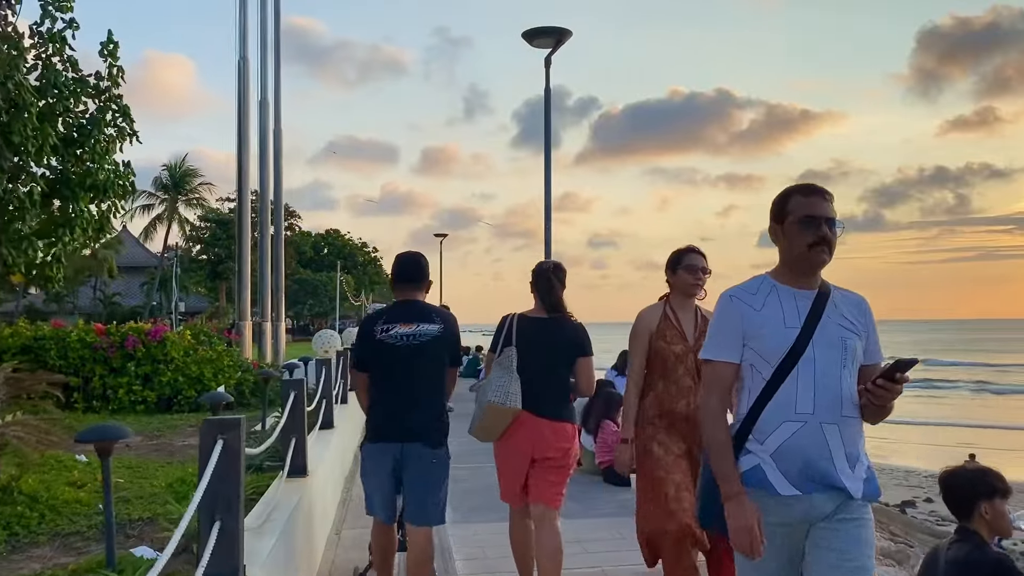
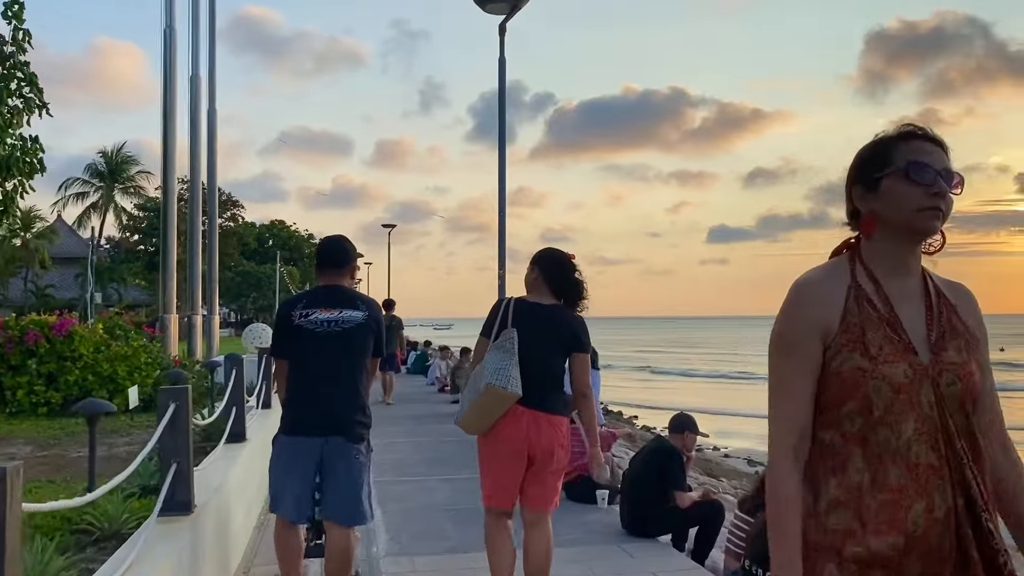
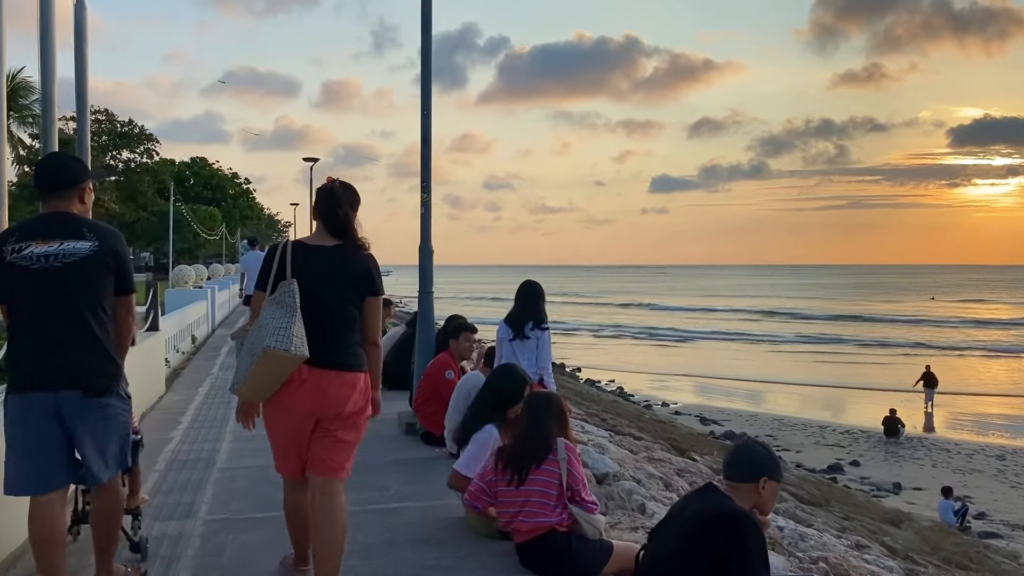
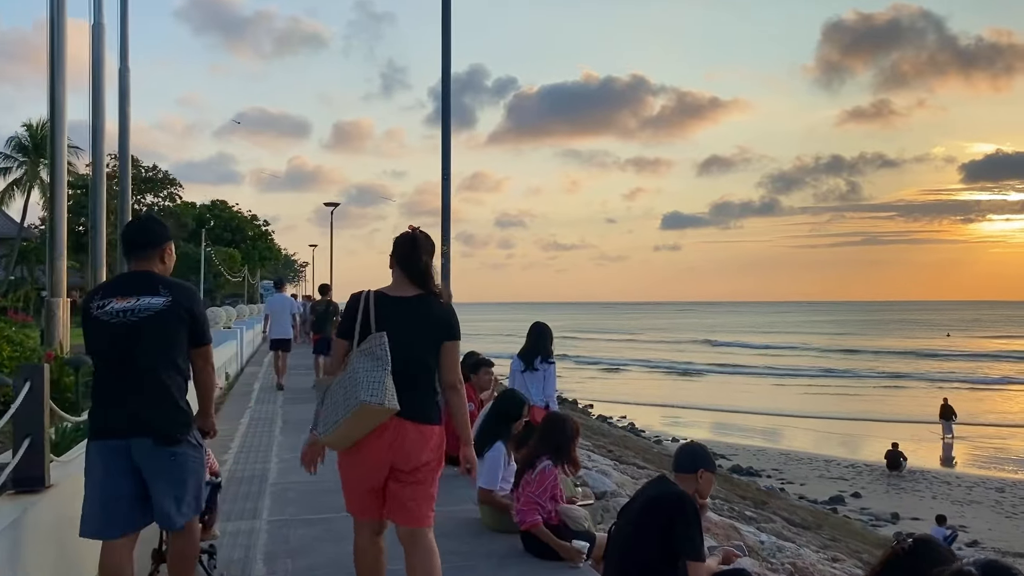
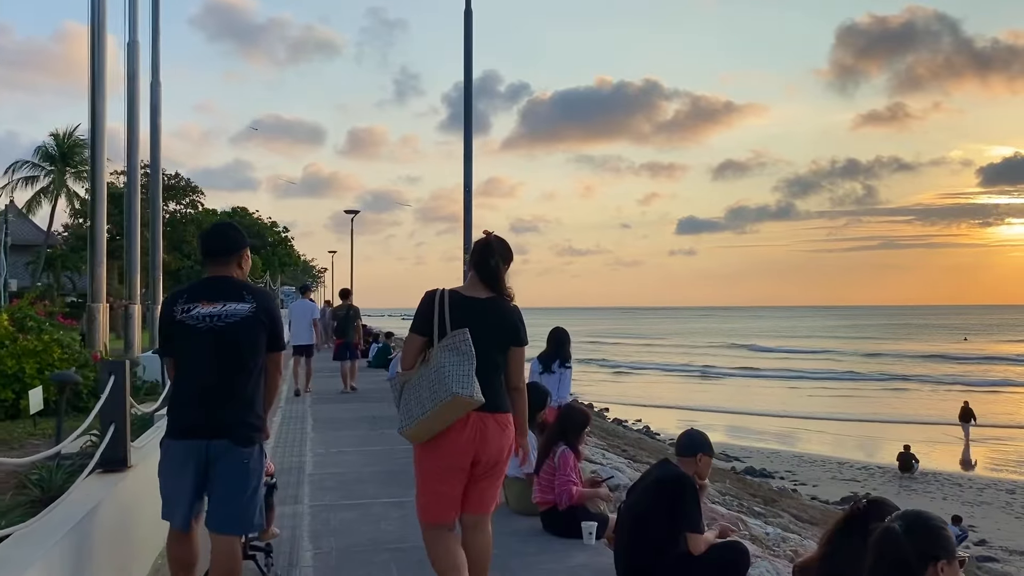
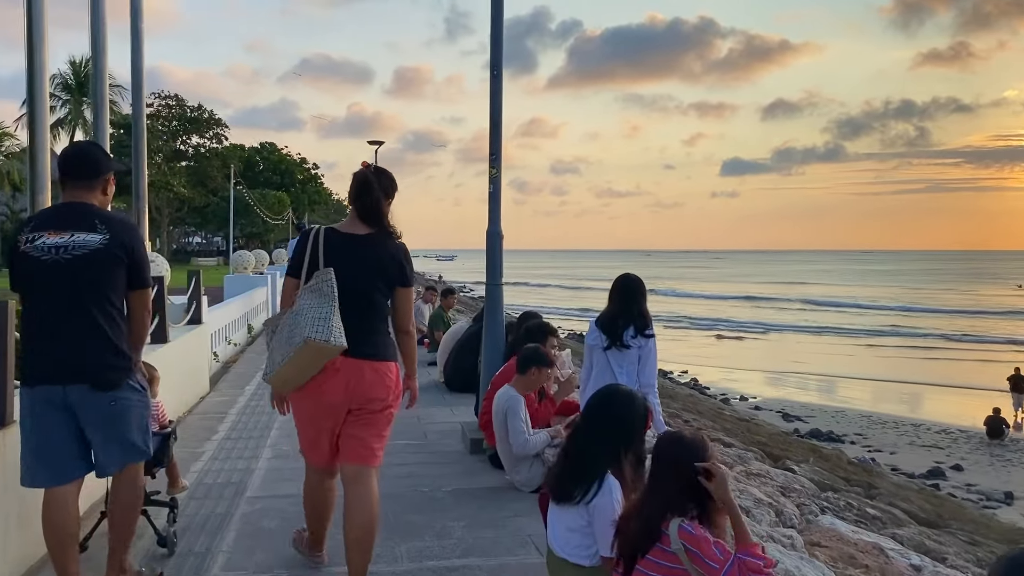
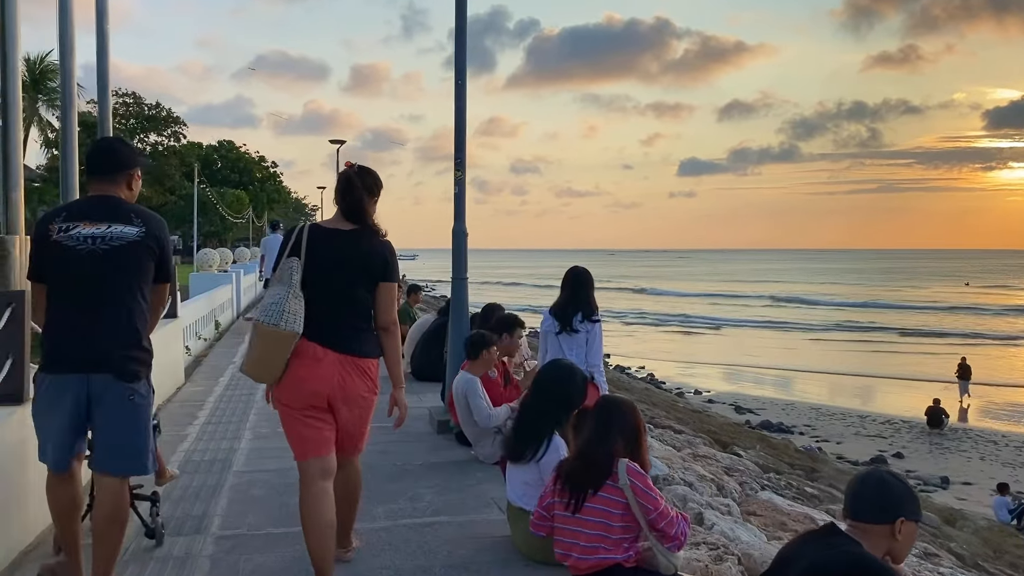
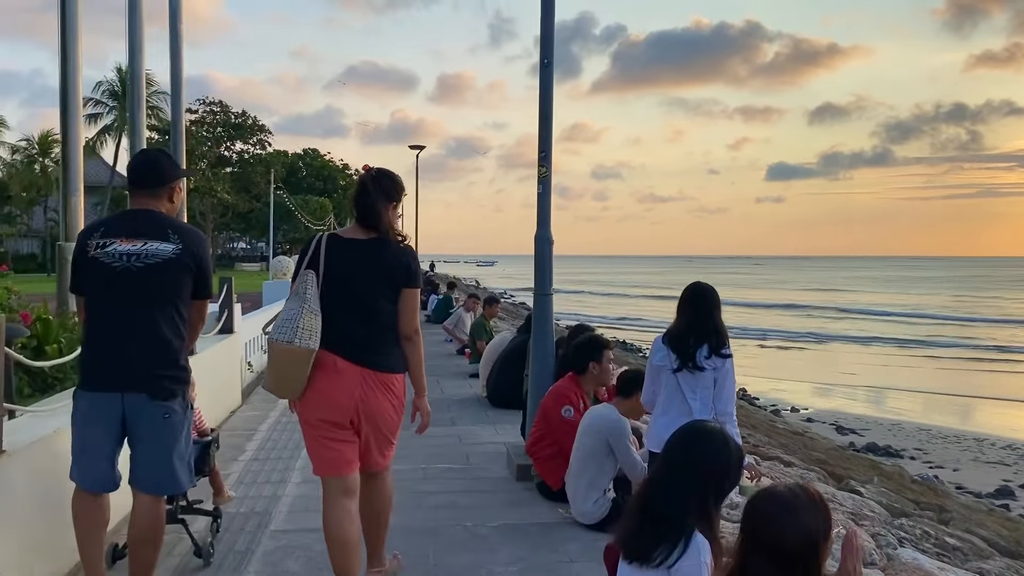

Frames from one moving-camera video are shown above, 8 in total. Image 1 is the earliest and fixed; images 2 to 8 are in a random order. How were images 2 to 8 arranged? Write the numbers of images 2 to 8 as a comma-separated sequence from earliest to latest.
2, 5, 4, 3, 7, 6, 8
